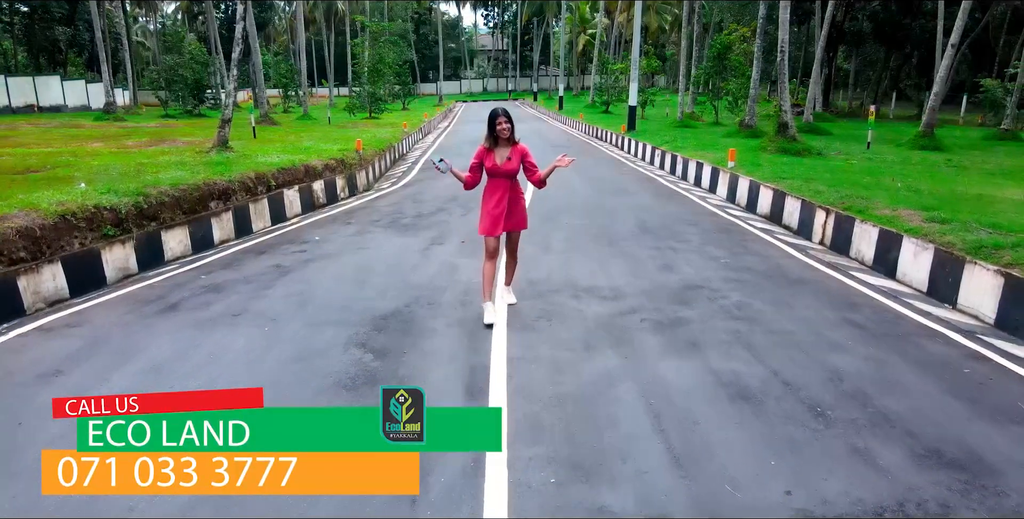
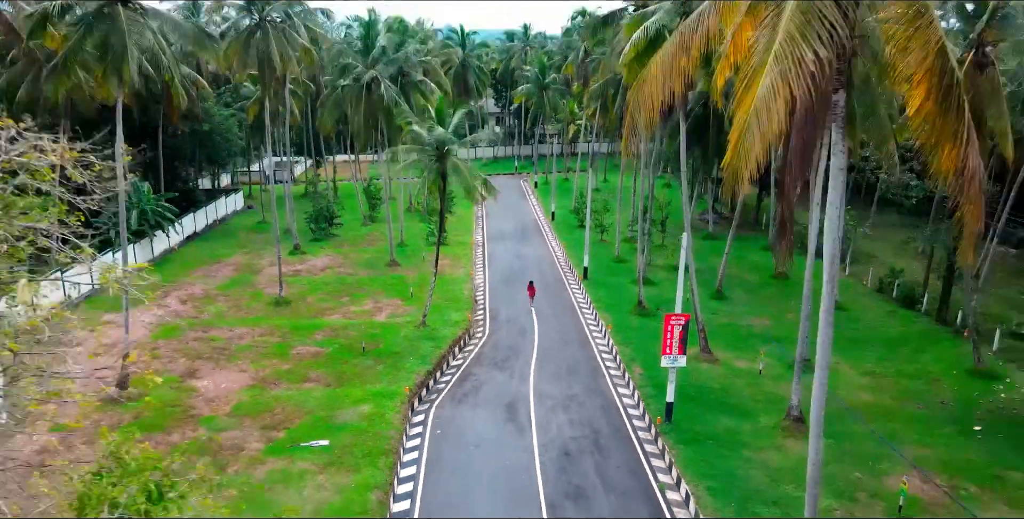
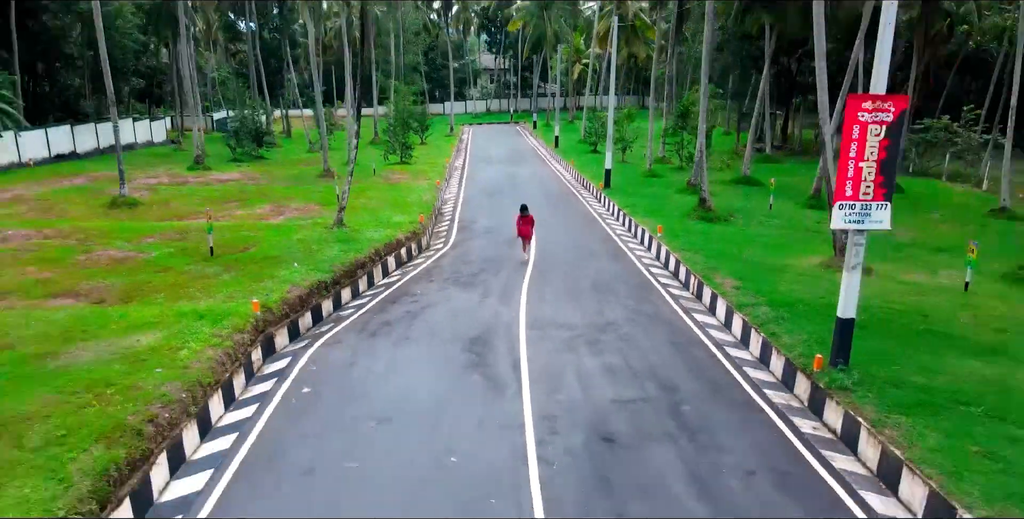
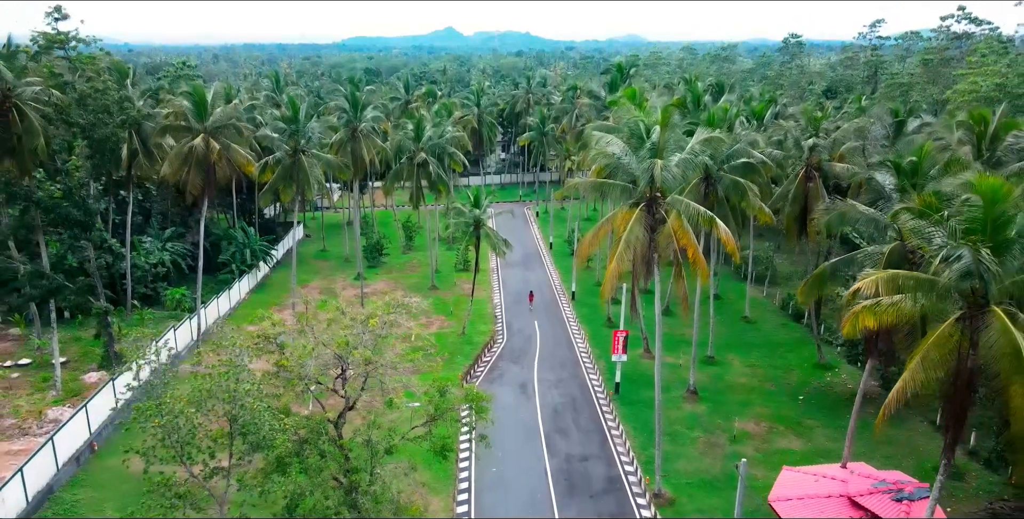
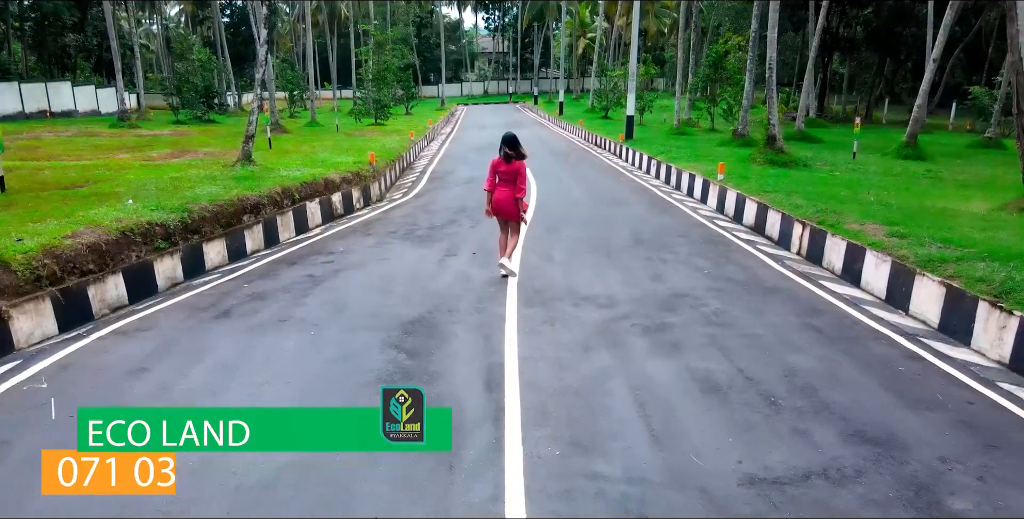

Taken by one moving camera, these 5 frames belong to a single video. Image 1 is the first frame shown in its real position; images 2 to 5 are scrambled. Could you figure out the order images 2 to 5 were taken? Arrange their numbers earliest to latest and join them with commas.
5, 3, 2, 4
